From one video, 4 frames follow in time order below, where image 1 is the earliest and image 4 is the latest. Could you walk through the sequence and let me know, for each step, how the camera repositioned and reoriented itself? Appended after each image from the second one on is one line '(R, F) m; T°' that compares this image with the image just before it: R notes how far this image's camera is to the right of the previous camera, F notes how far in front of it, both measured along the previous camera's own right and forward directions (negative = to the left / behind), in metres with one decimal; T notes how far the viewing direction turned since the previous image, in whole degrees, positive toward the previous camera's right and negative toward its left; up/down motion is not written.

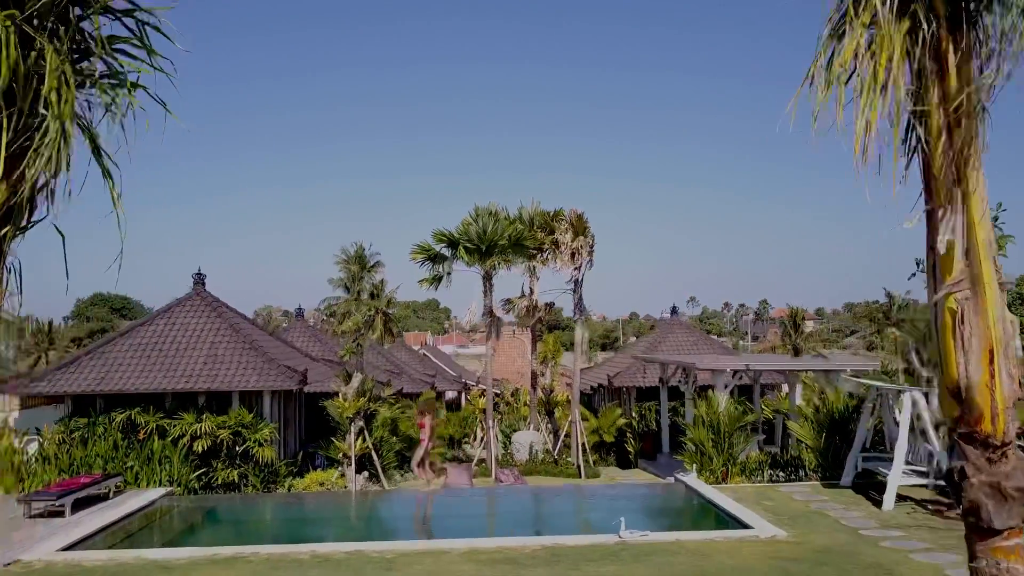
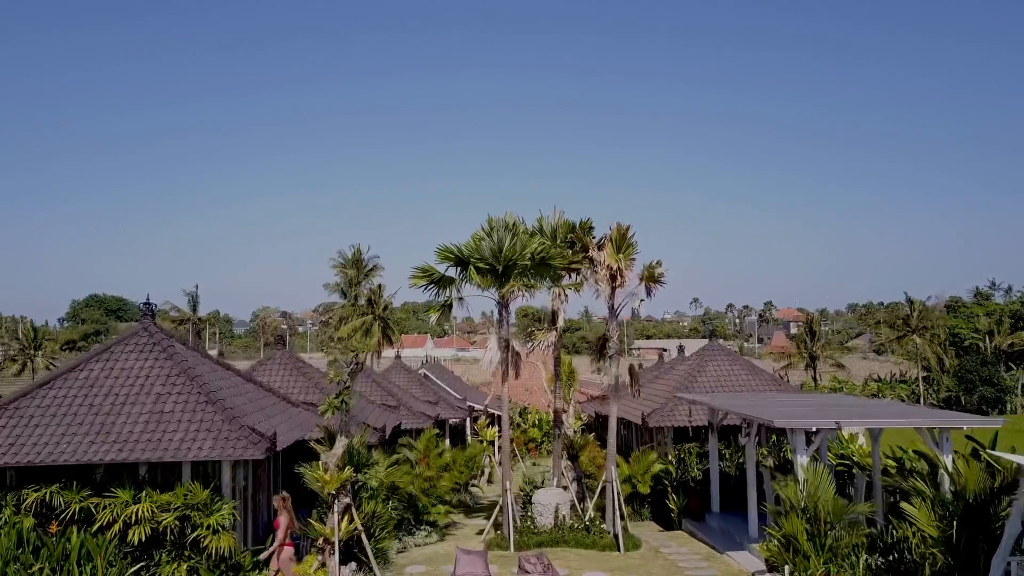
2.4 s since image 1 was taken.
(-0.5, +3.4) m; 0°
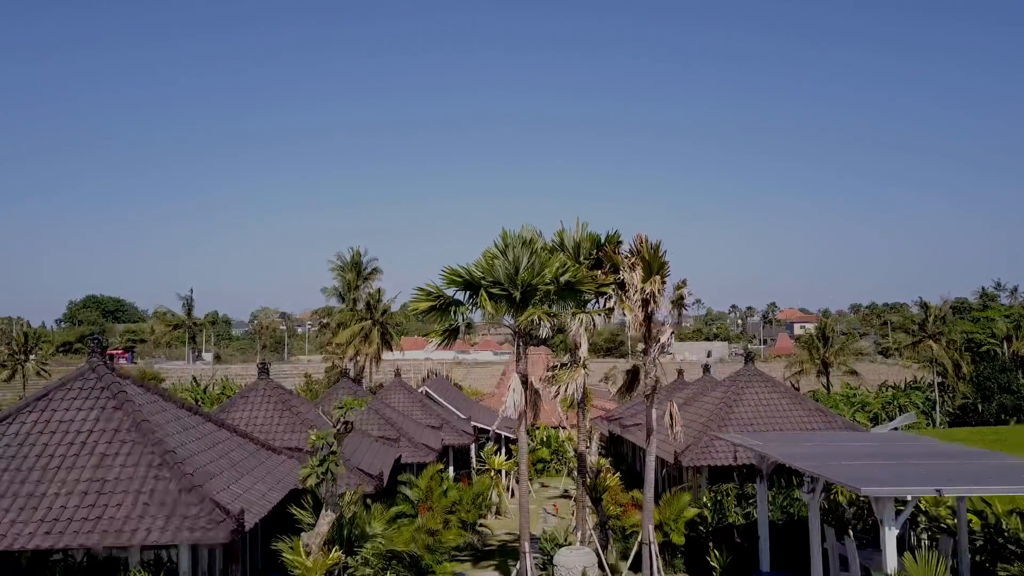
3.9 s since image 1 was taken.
(-0.3, +2.4) m; 0°
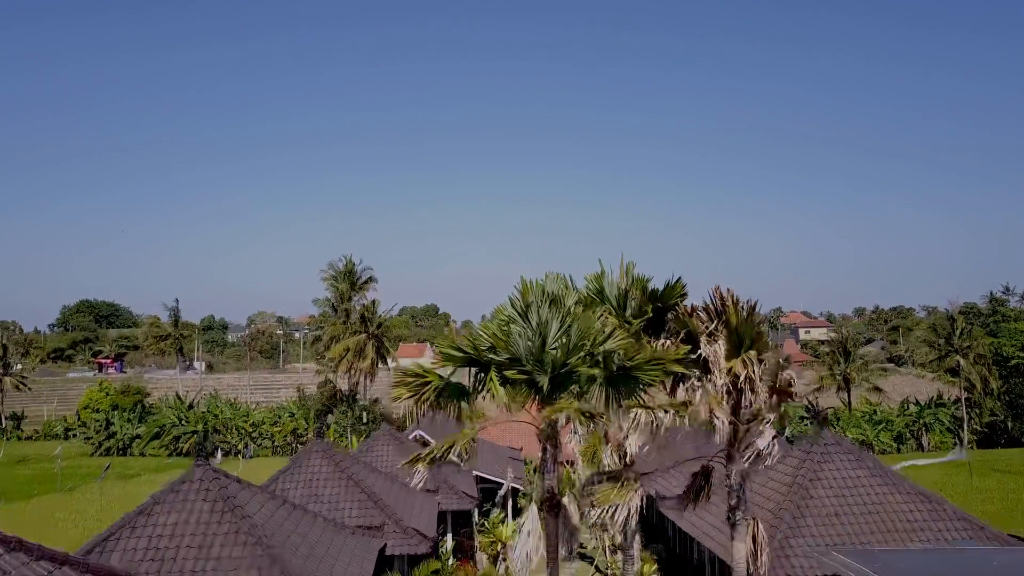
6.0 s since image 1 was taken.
(-0.3, +4.2) m; 0°
